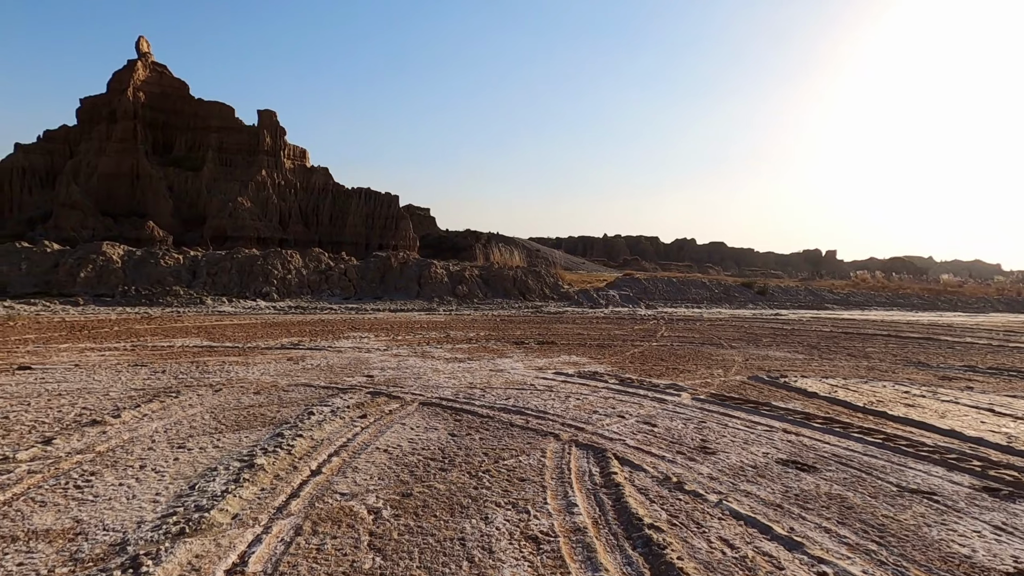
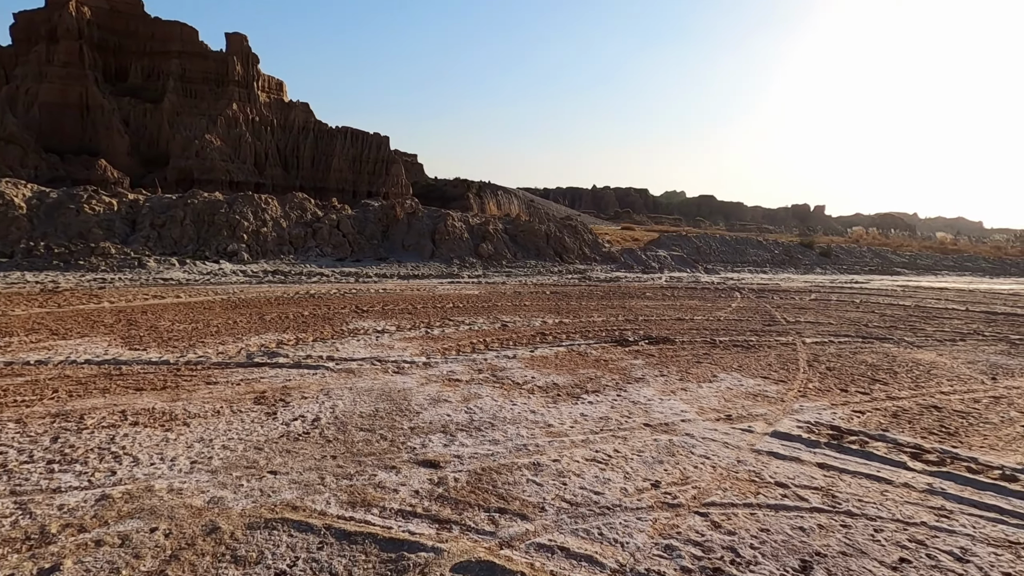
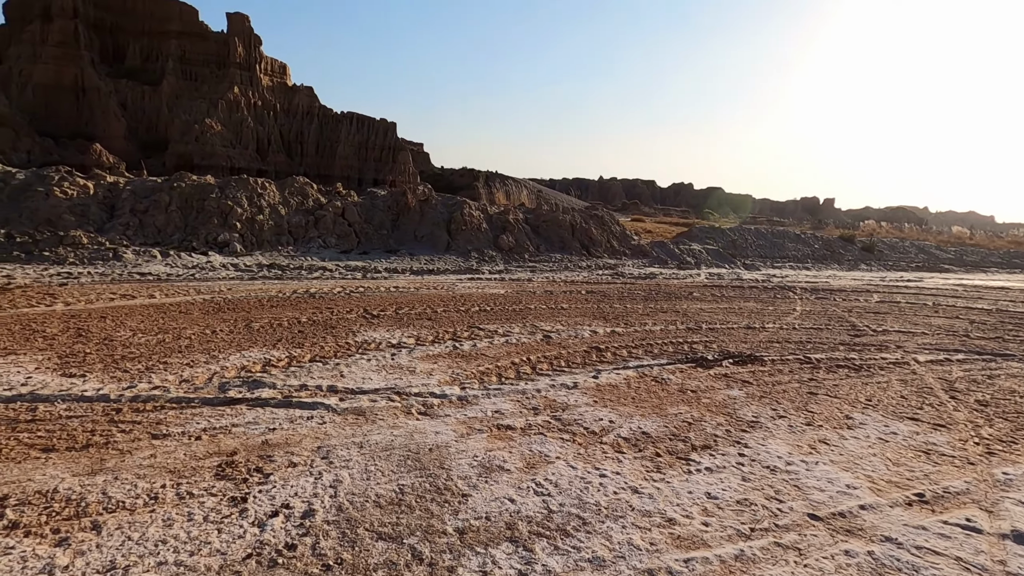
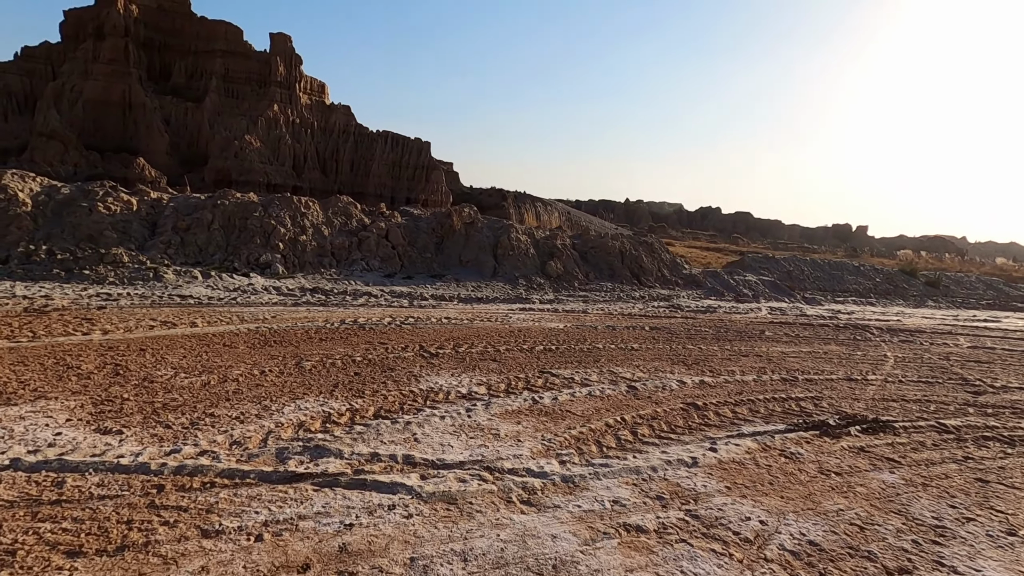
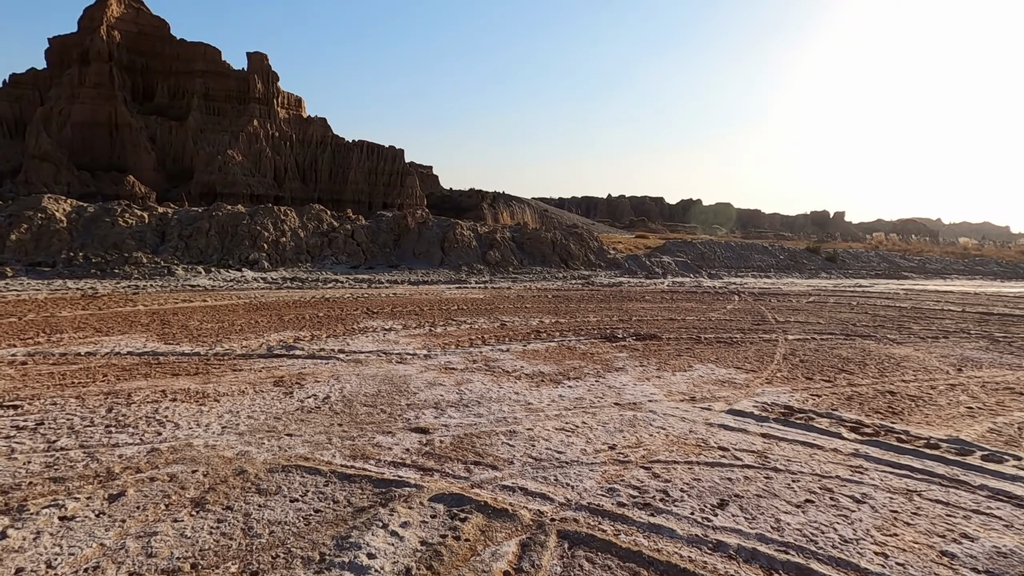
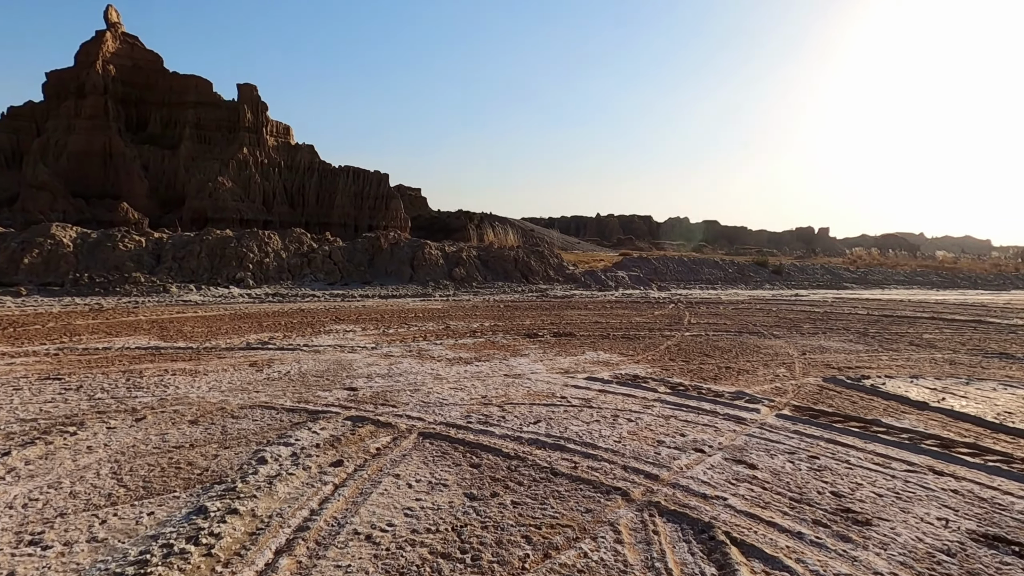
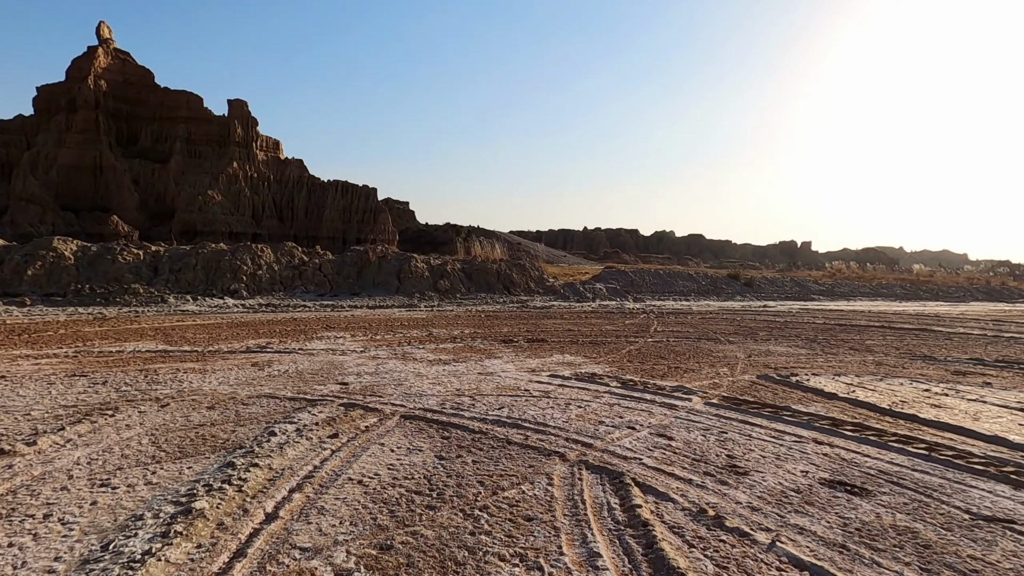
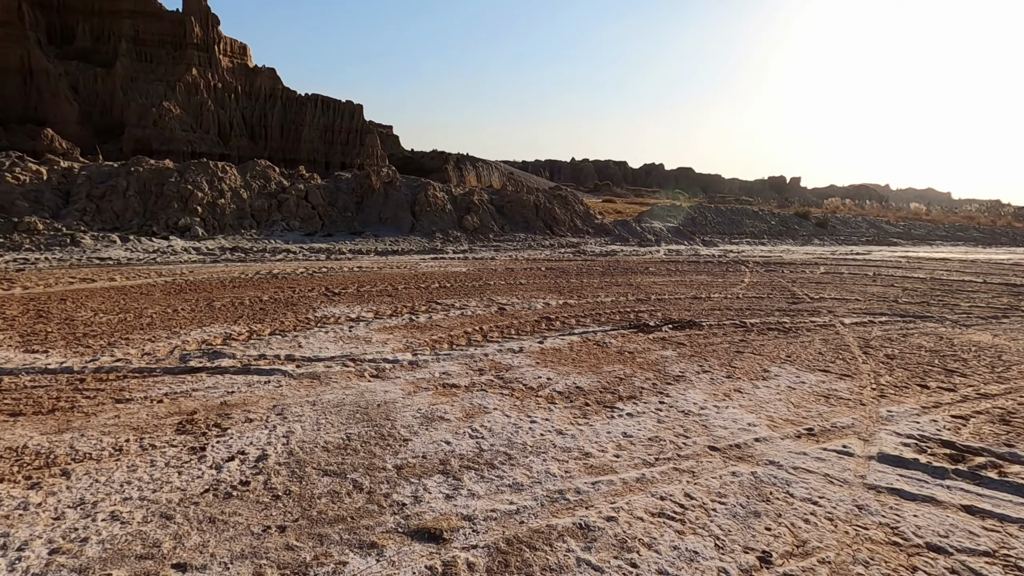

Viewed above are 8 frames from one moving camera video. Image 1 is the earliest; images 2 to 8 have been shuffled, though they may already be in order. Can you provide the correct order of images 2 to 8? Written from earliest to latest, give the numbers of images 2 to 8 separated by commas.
7, 6, 5, 2, 8, 3, 4
